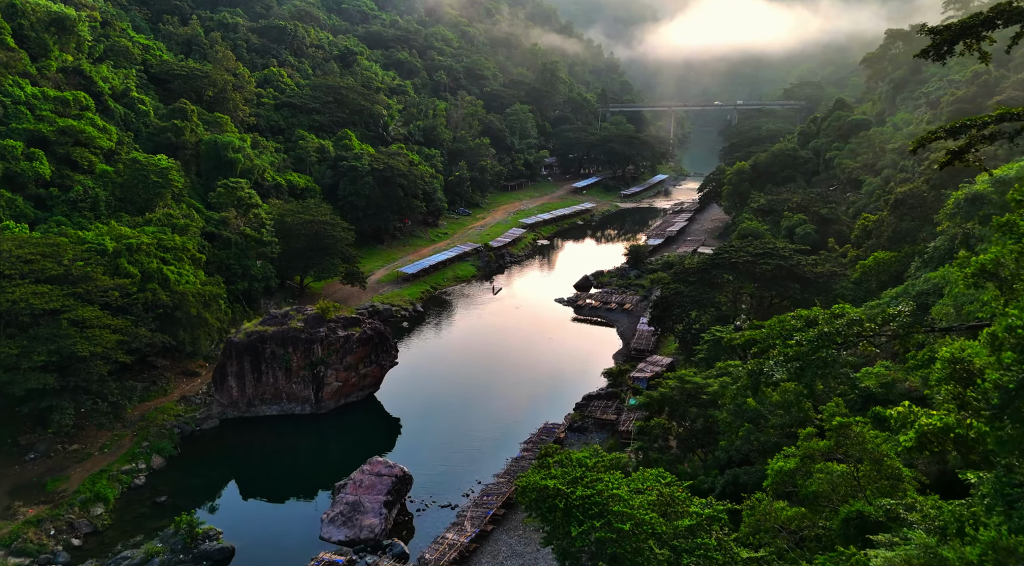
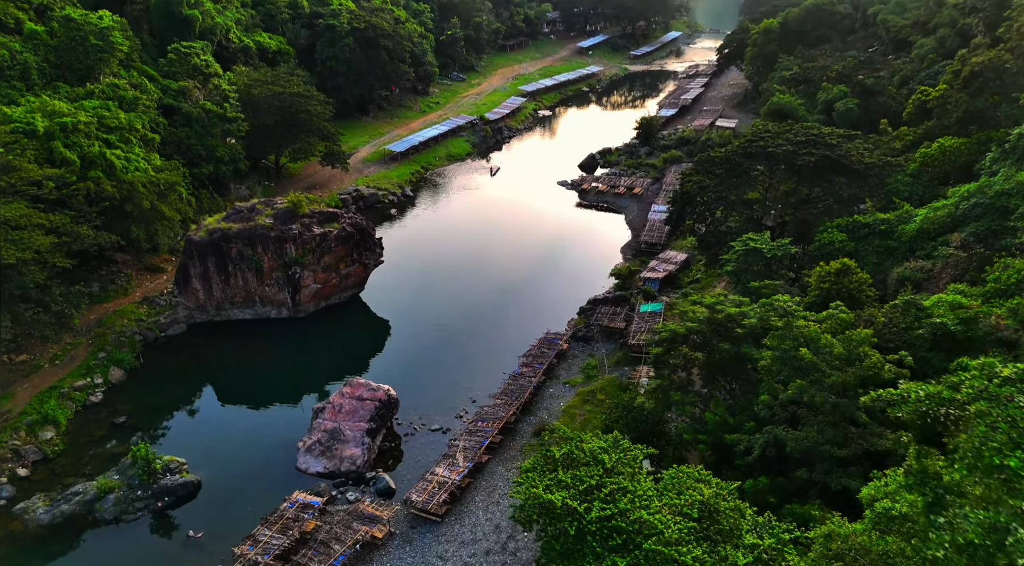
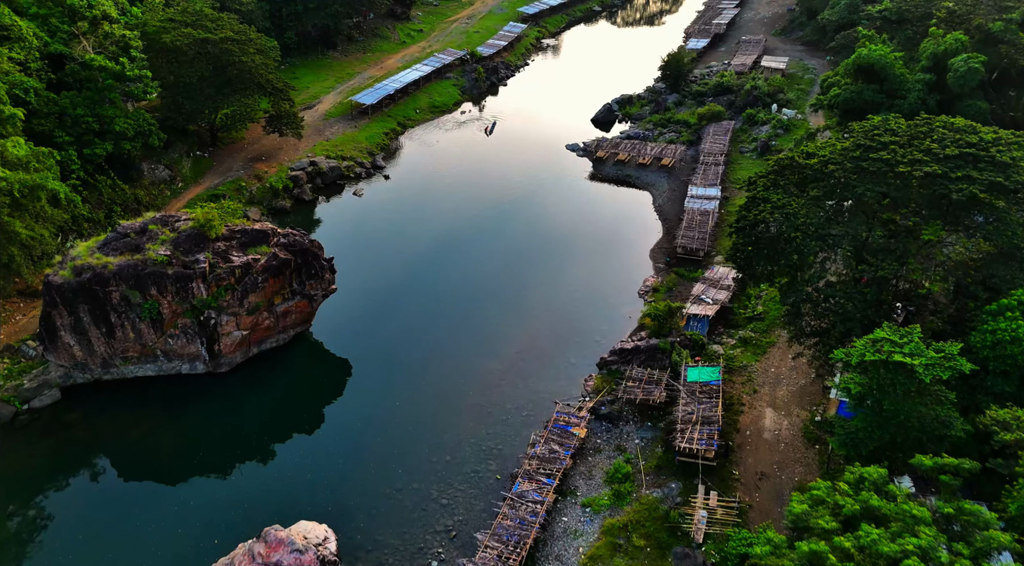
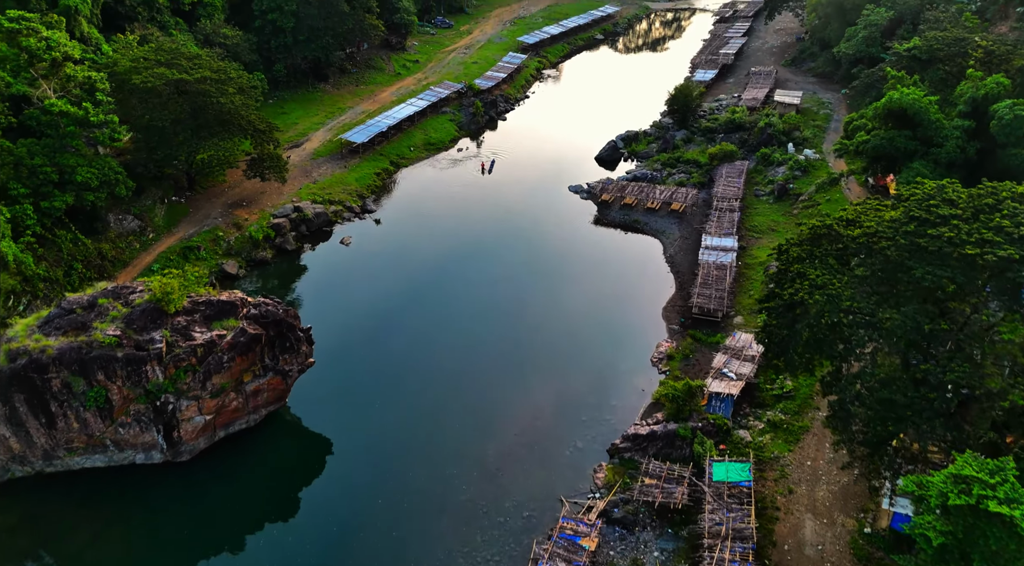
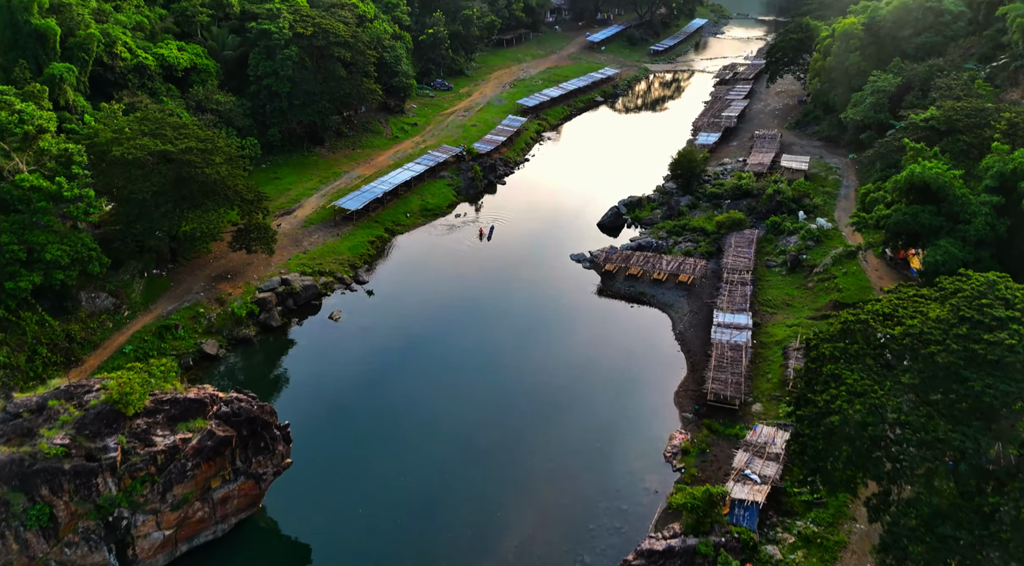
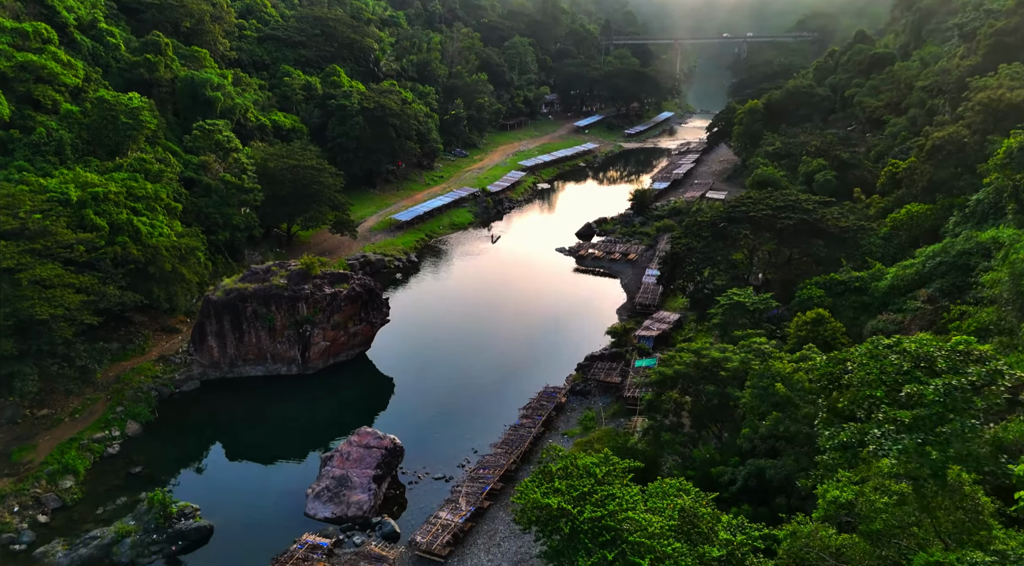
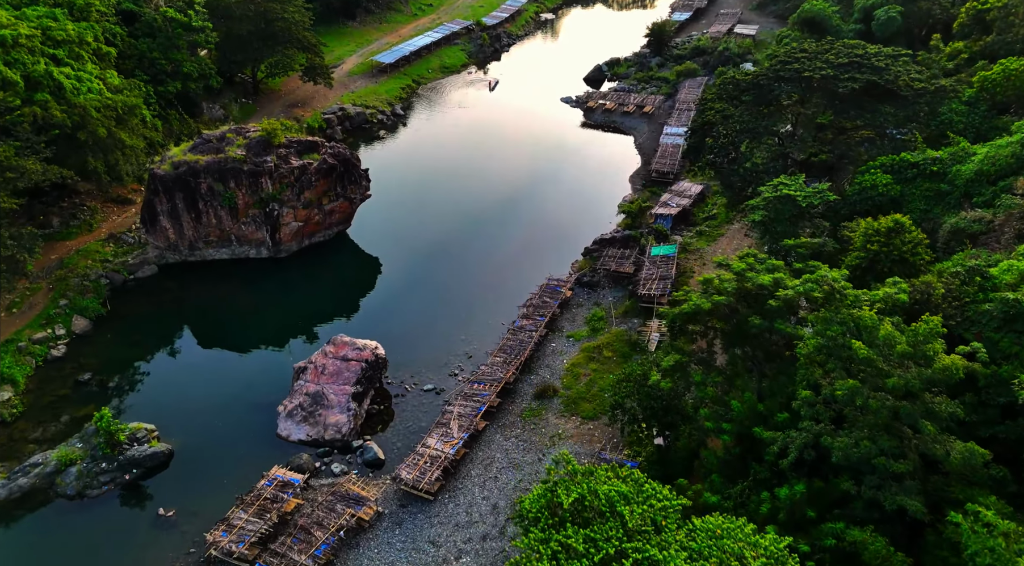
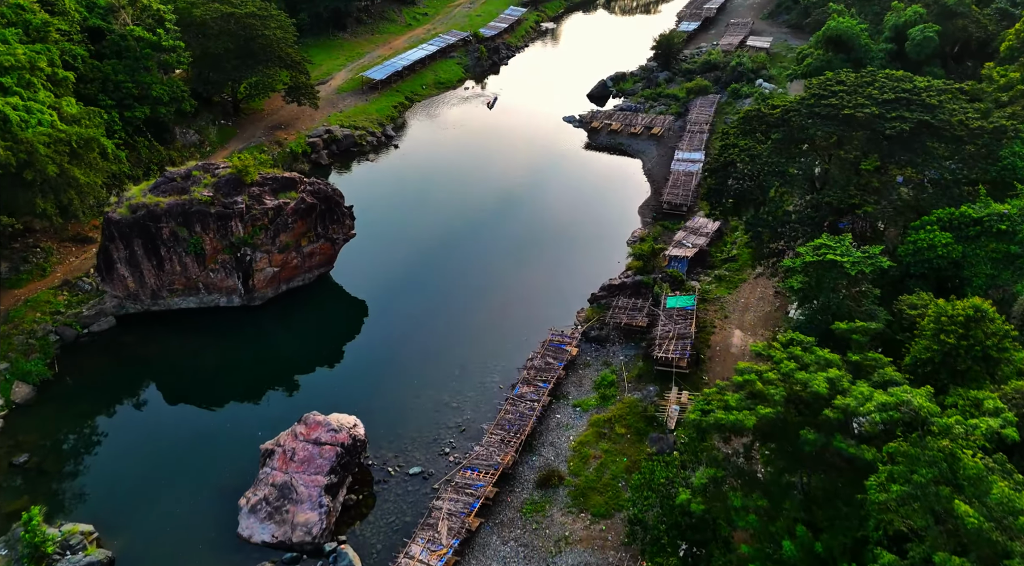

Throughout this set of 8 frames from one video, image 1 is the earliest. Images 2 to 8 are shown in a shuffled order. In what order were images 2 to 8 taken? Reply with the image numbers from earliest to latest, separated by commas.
6, 2, 7, 8, 3, 4, 5
